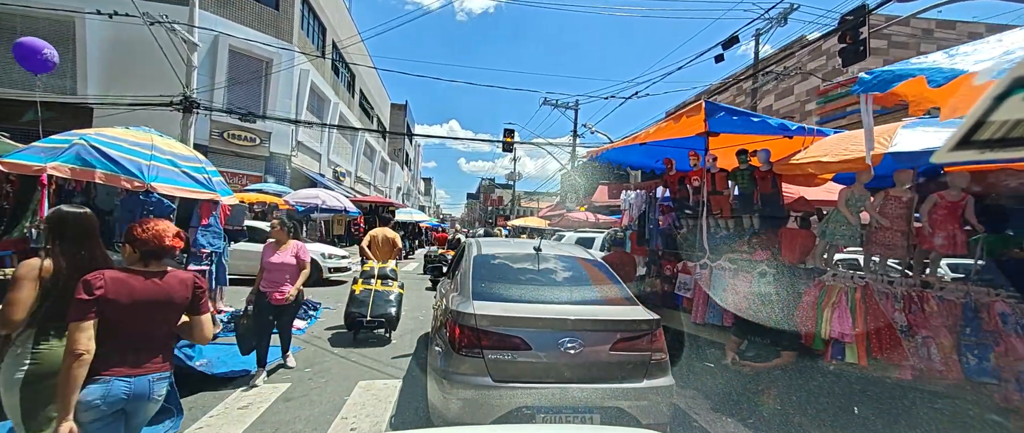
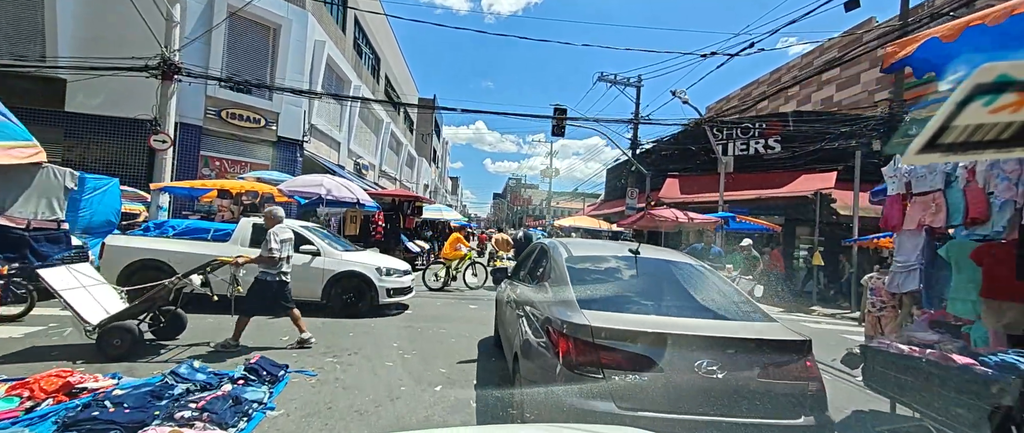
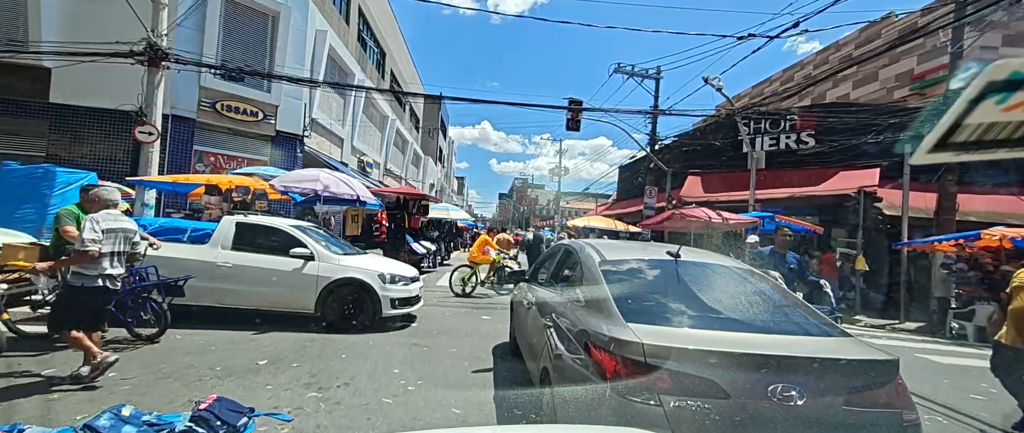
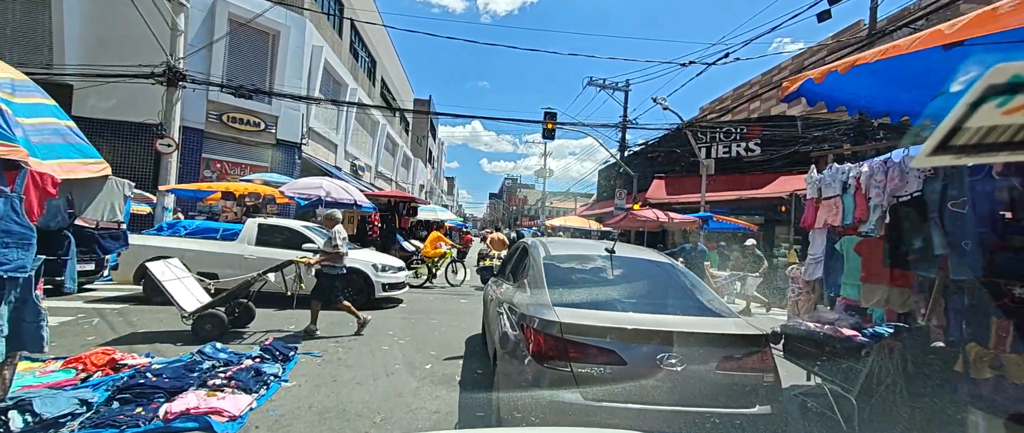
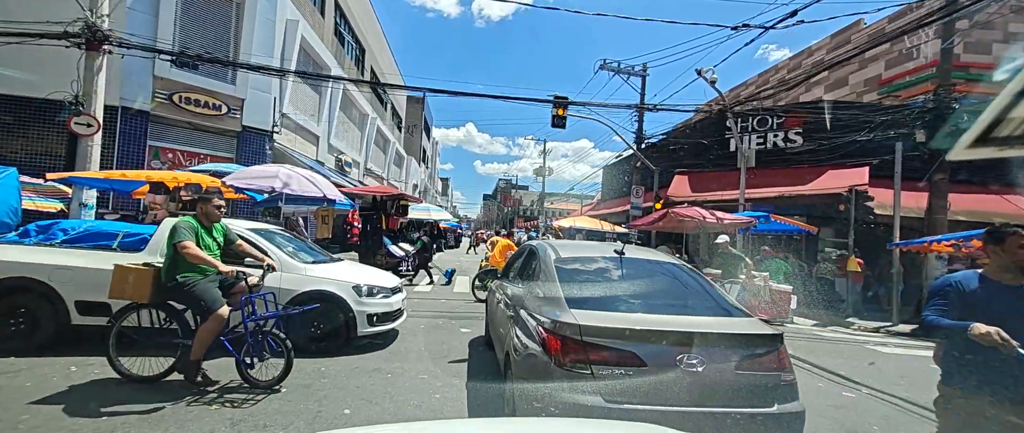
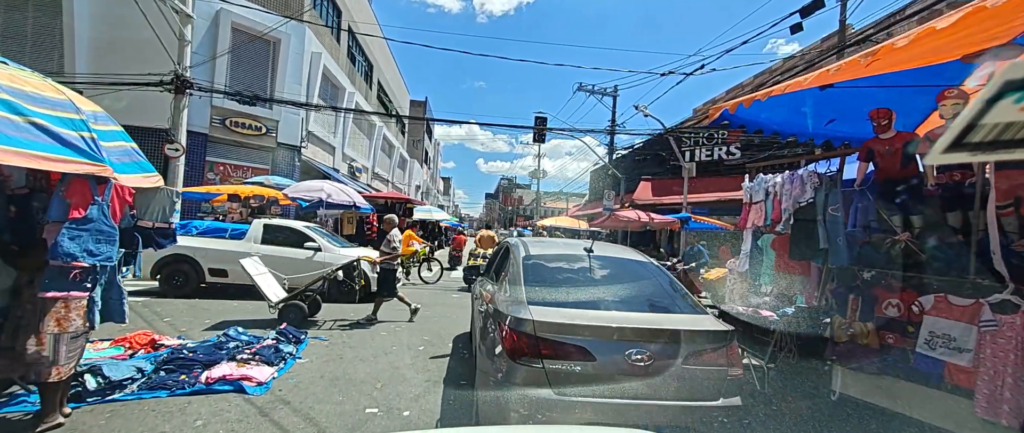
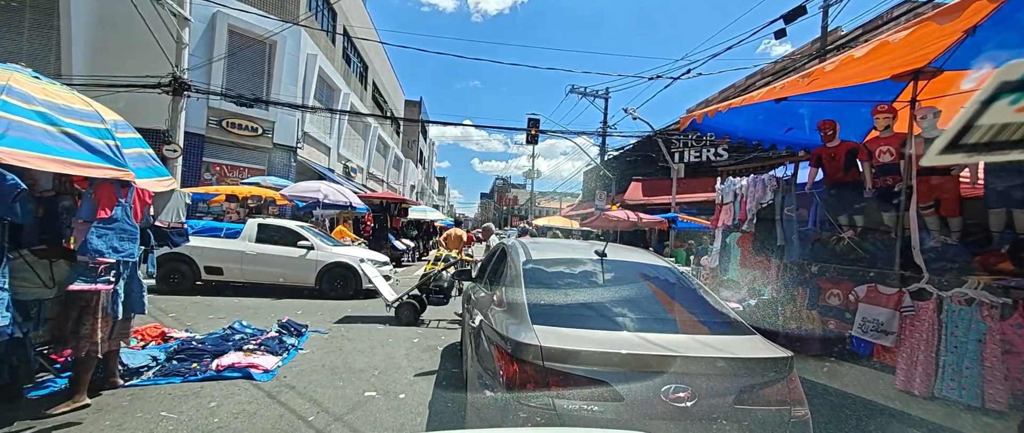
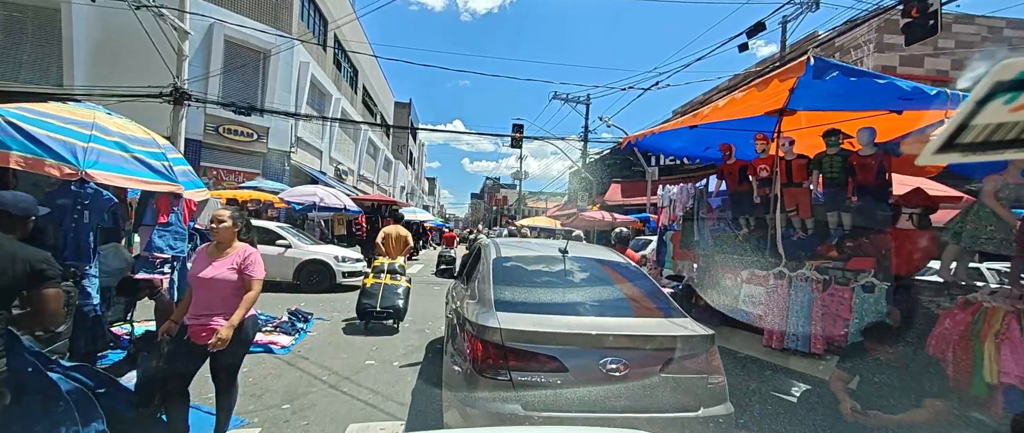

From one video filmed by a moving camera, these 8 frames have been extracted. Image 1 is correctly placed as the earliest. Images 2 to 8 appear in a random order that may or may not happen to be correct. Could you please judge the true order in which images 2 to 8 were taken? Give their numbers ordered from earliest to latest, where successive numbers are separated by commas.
8, 7, 6, 4, 2, 3, 5
